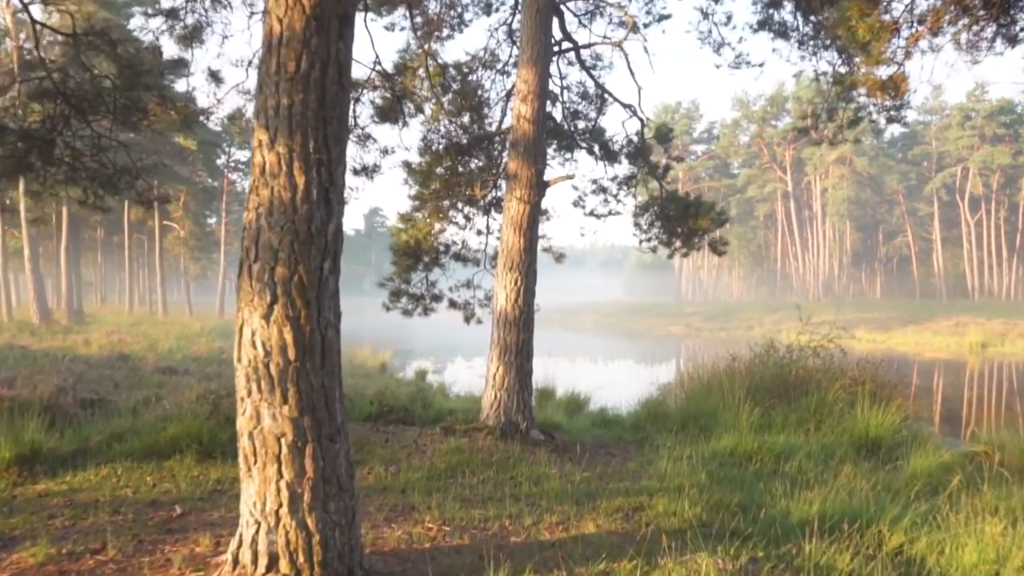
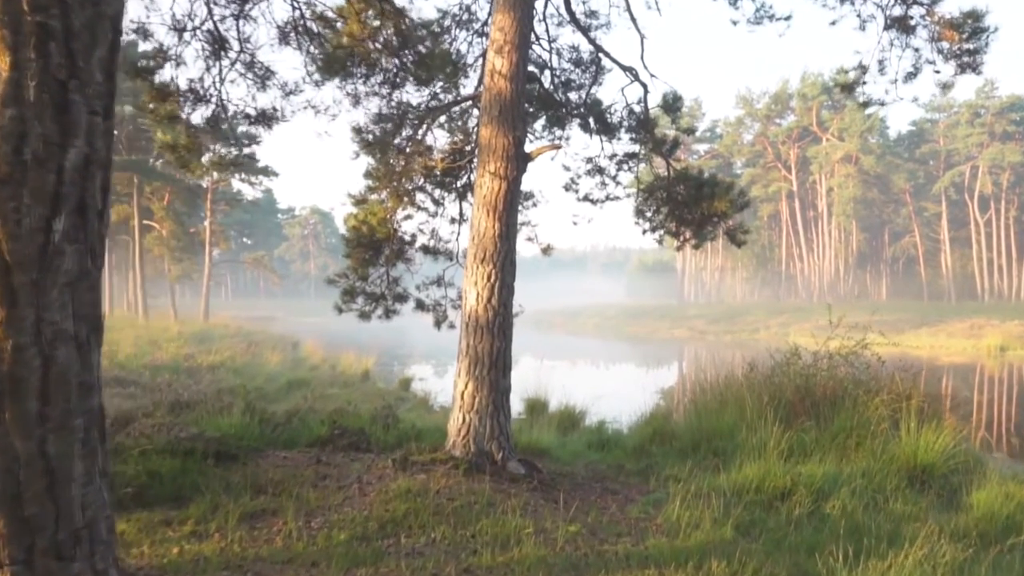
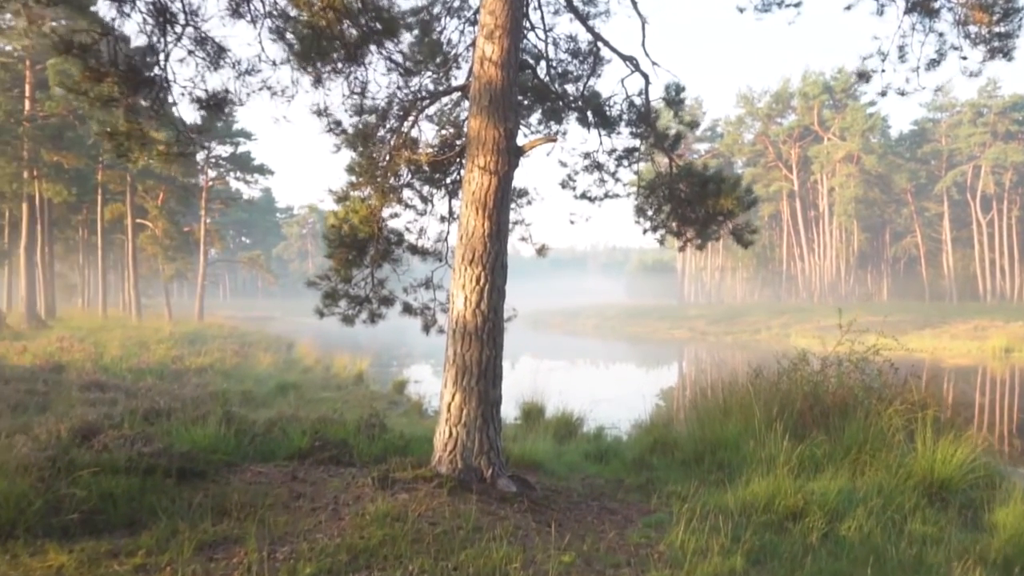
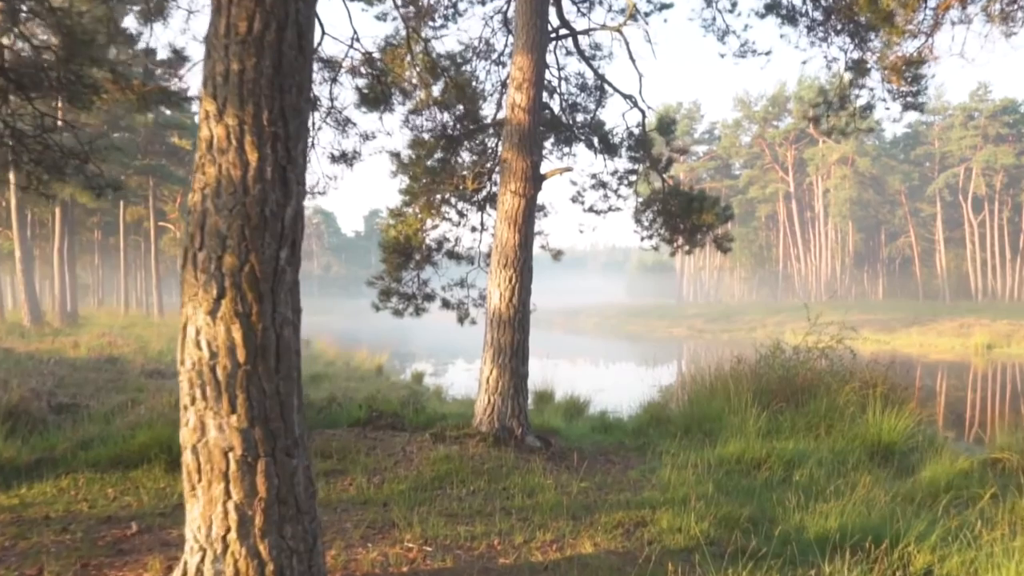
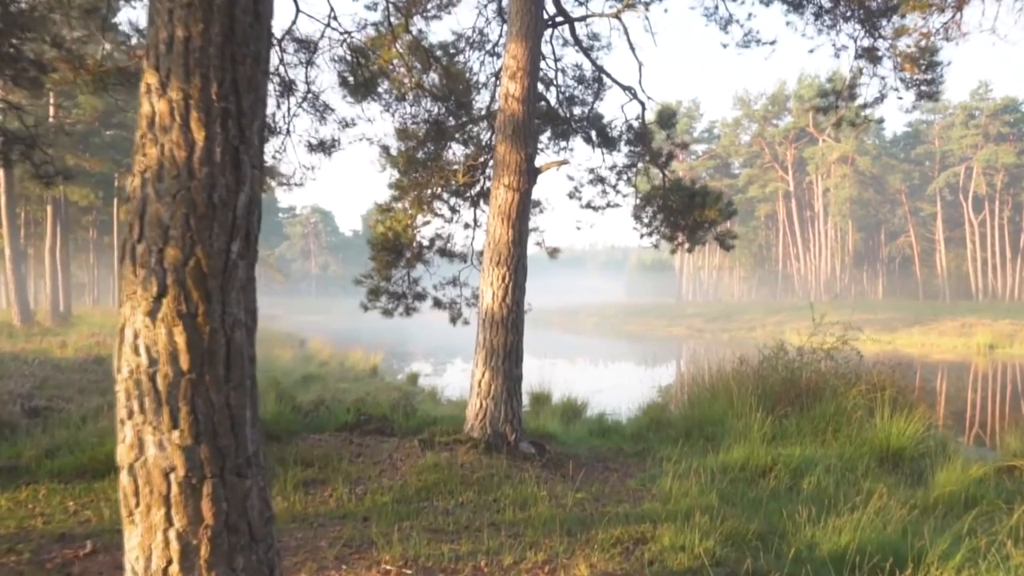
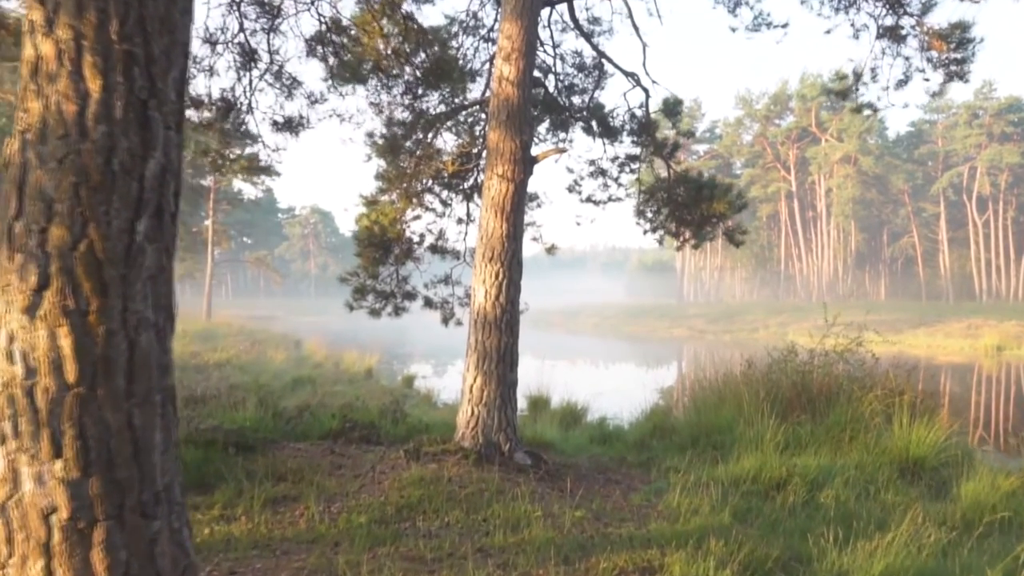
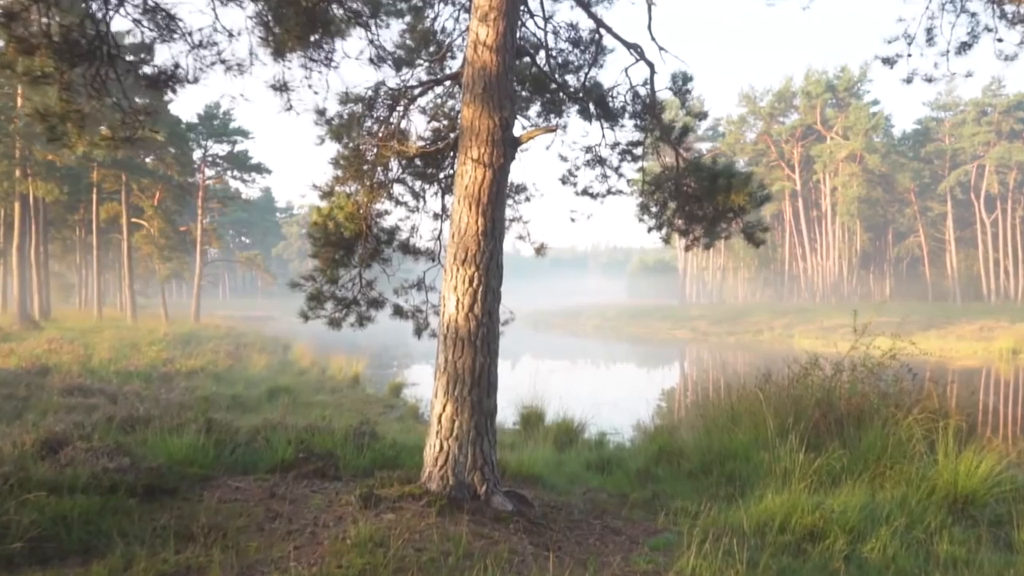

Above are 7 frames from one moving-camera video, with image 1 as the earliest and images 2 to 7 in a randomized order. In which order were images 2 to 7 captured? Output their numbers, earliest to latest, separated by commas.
4, 5, 6, 2, 3, 7
